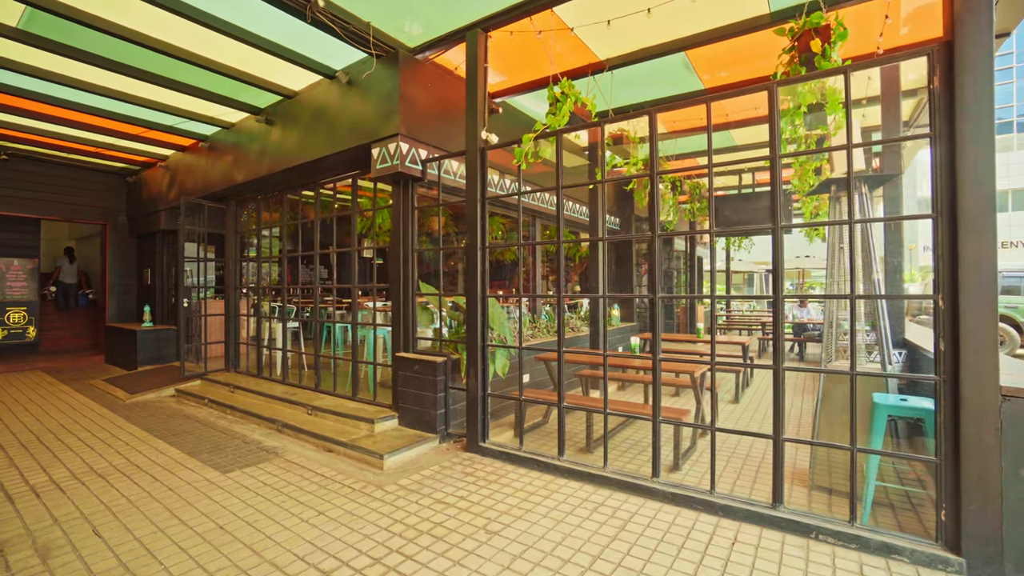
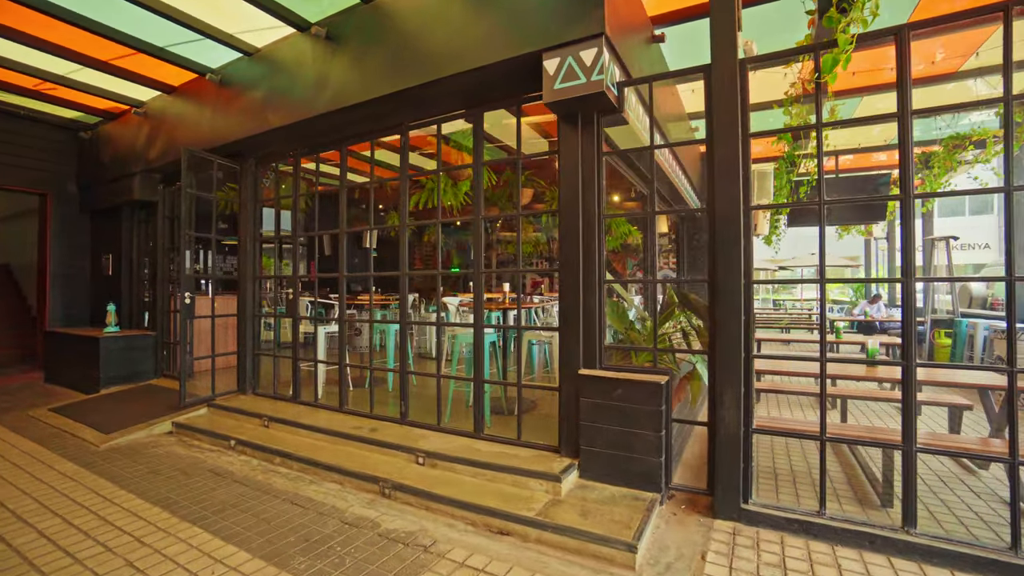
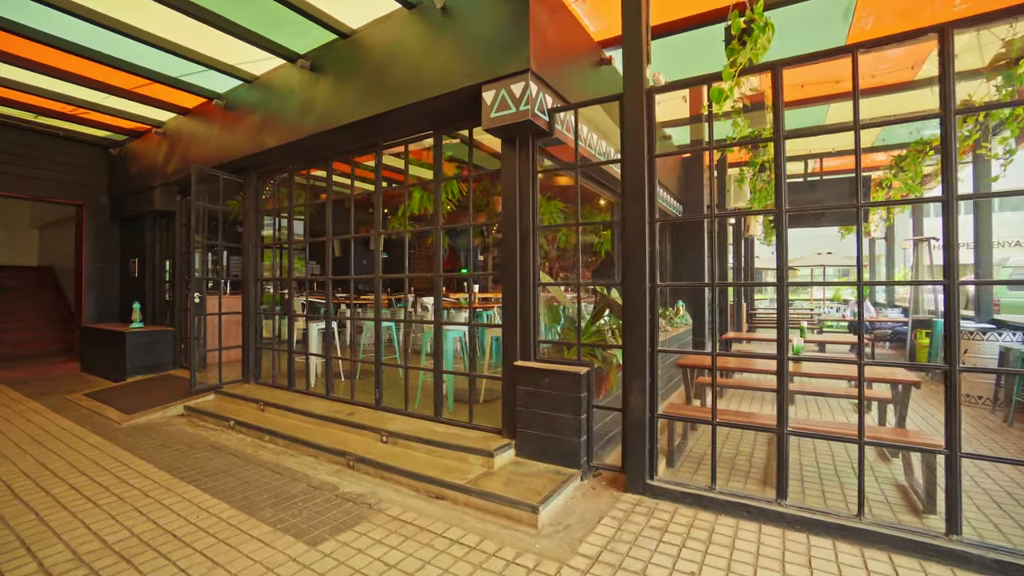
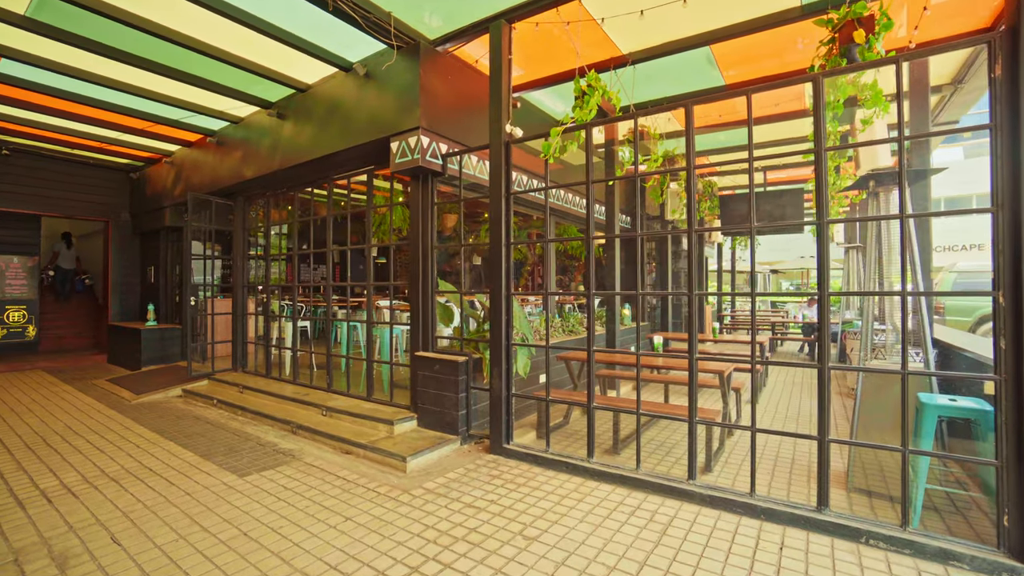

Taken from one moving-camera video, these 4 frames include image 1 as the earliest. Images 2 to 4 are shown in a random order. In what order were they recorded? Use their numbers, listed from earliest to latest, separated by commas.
4, 3, 2
